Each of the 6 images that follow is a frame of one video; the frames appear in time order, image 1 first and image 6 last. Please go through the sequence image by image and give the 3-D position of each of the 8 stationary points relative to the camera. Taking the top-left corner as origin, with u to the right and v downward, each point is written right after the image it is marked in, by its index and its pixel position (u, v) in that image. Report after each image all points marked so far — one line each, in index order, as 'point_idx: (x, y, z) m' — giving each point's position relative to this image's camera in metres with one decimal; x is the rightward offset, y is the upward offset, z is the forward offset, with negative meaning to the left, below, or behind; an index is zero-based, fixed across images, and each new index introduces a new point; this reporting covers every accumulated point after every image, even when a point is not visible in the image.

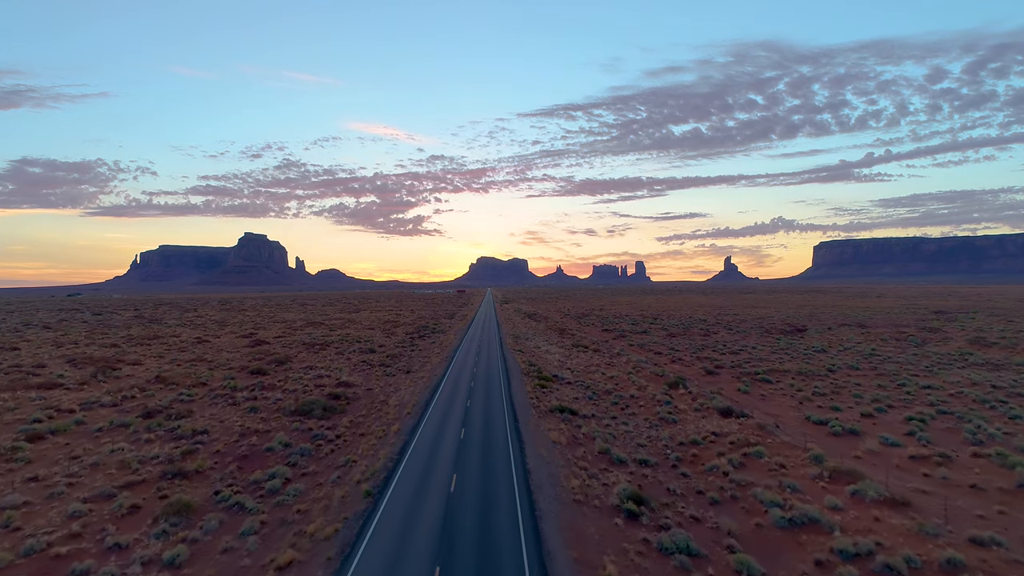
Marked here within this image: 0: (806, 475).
0: (+11.5, -7.3, +17.5) m
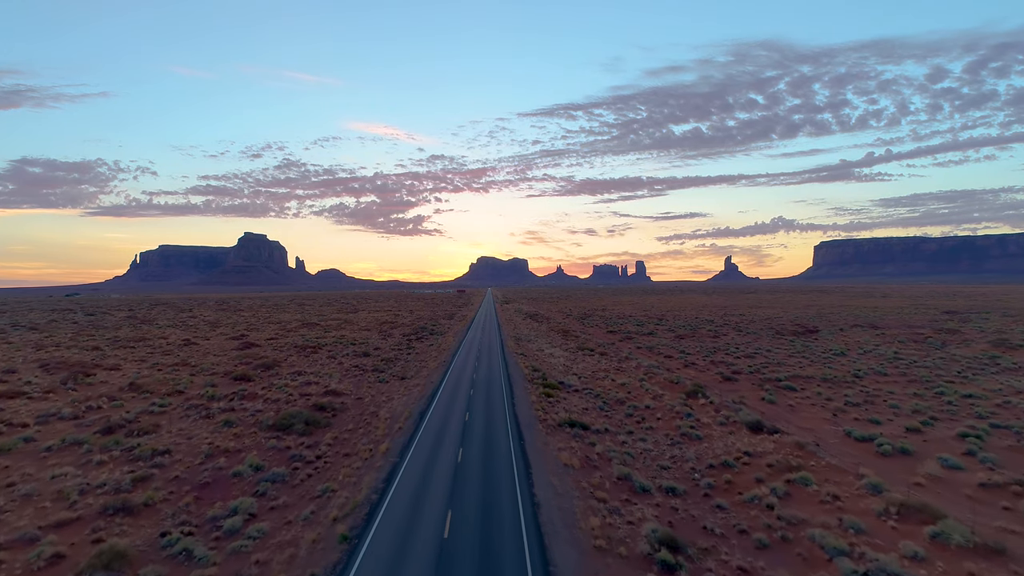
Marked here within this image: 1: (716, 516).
0: (+11.7, -7.3, +14.8) m
1: (+7.0, -7.8, +15.3) m
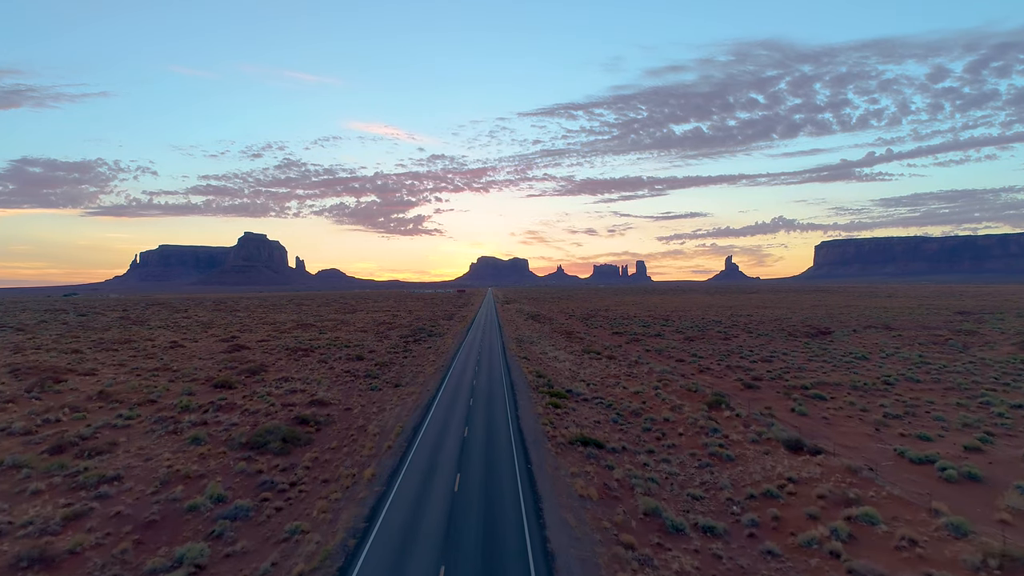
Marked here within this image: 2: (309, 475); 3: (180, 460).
0: (+11.9, -7.3, +11.9) m
1: (+7.2, -7.8, +12.5) m
2: (-8.2, -7.6, +18.2) m
3: (-14.2, -7.3, +19.1) m
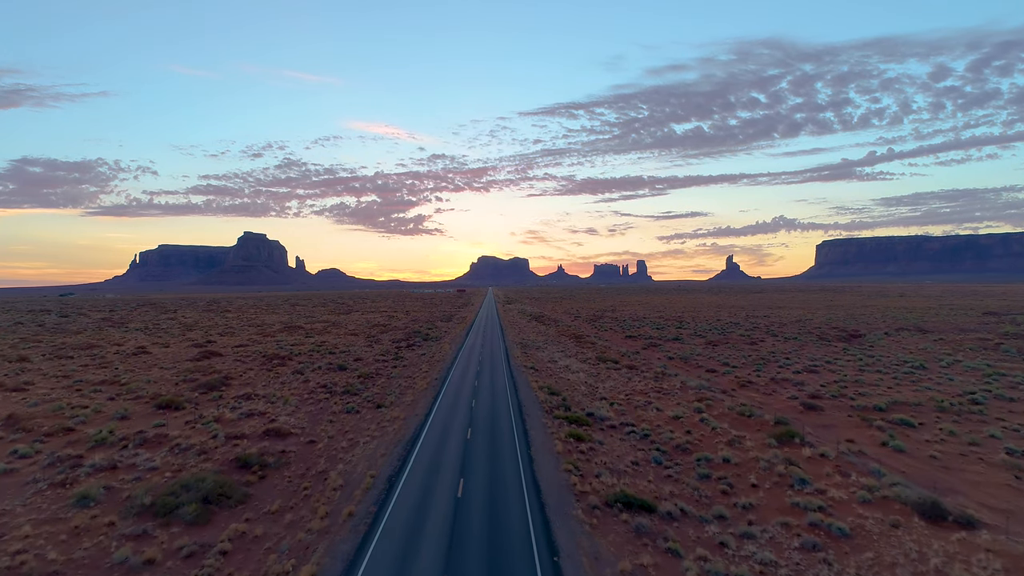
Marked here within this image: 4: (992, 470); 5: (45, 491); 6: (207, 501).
0: (+12.4, -7.3, +5.8) m
1: (+7.6, -7.7, +6.3) m
2: (-7.8, -7.6, +12.1) m
3: (-13.7, -7.3, +13.0) m
4: (+19.7, -7.5, +18.5) m
5: (-17.0, -7.4, +16.4) m
6: (-10.5, -7.2, +15.5) m
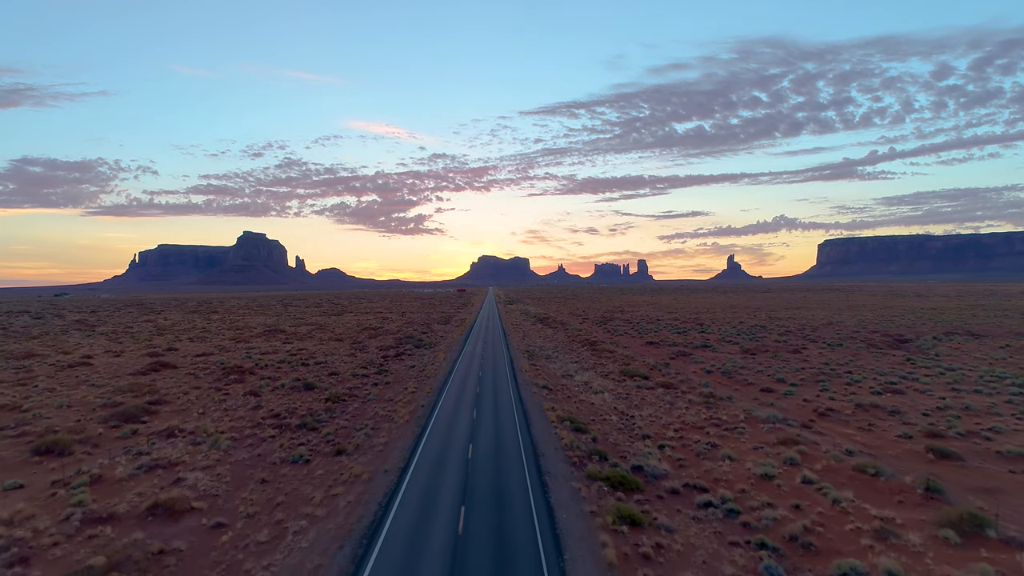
0: (+12.9, -7.2, -2.1) m
1: (+8.1, -7.7, -1.5) m
2: (-7.3, -7.6, +4.2) m
3: (-13.2, -7.3, +5.2) m
4: (+20.3, -7.4, +10.6) m
5: (-16.5, -7.3, +8.6) m
6: (-10.0, -7.2, +7.7) m
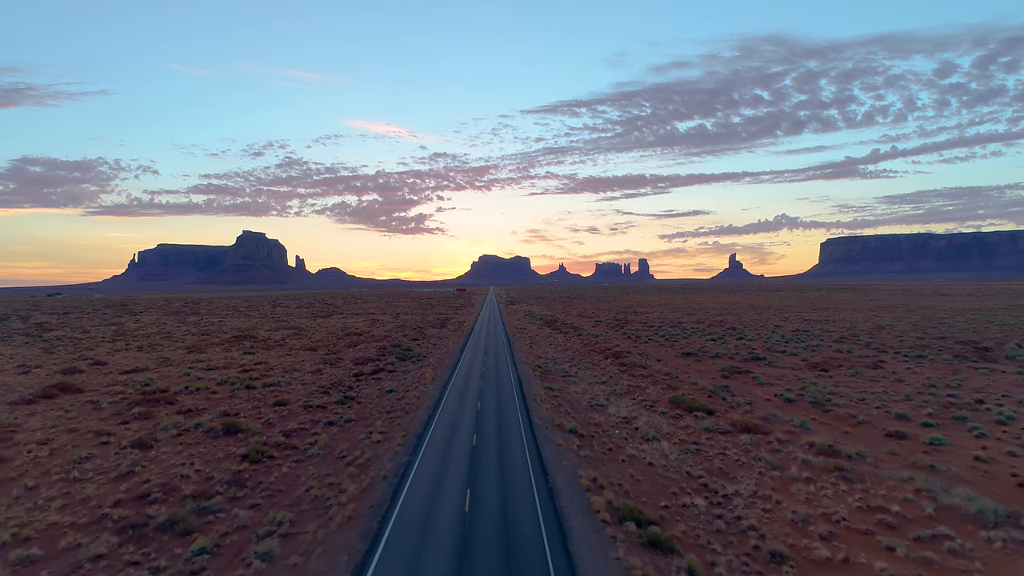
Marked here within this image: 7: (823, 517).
0: (+13.4, -7.2, -12.3) m
1: (+8.7, -7.7, -11.8) m
2: (-6.7, -7.5, -5.9) m
3: (-12.6, -7.3, -5.0) m
4: (+20.9, -7.4, +0.4) m
5: (-15.9, -7.3, -1.5) m
6: (-9.4, -7.2, -2.5) m
7: (+9.9, -7.1, +14.4) m
